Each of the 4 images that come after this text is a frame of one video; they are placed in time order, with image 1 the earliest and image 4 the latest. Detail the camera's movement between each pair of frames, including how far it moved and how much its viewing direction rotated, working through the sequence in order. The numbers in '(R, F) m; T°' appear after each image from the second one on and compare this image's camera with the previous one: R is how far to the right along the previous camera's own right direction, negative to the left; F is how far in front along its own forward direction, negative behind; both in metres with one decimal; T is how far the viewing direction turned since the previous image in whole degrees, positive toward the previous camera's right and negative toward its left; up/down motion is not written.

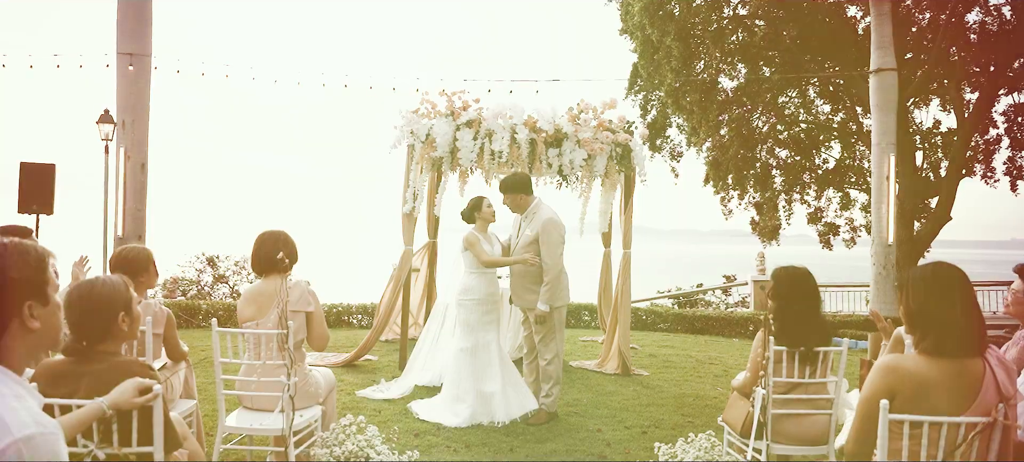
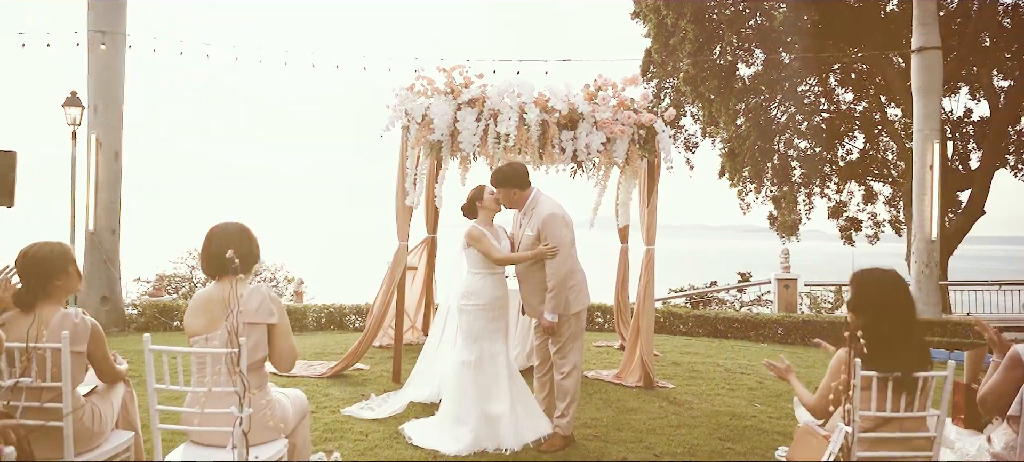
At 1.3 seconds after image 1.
(0.0, +0.8) m; 0°
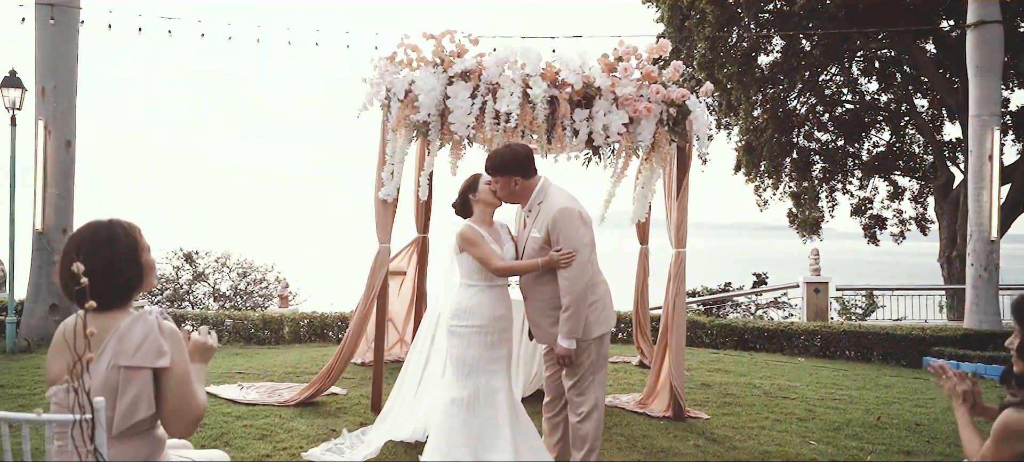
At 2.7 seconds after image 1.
(0.0, +1.0) m; 0°
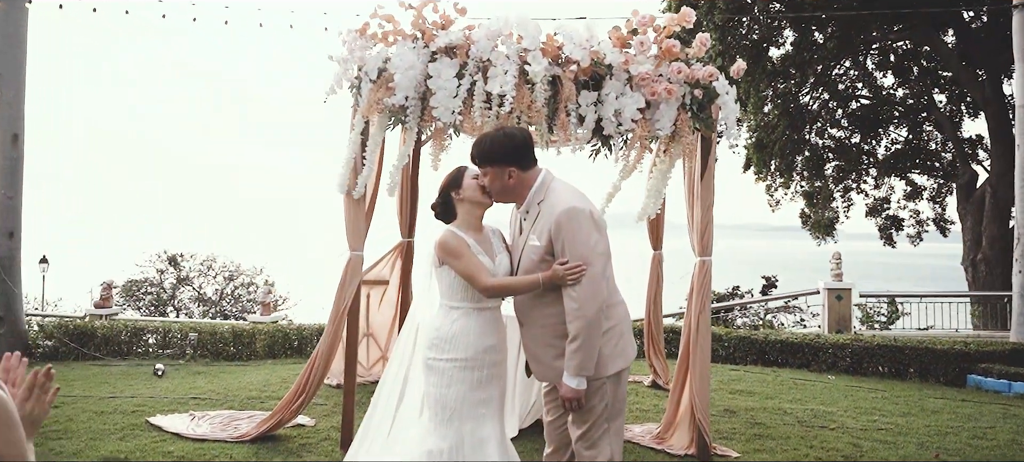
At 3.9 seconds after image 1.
(0.0, +0.8) m; 0°
